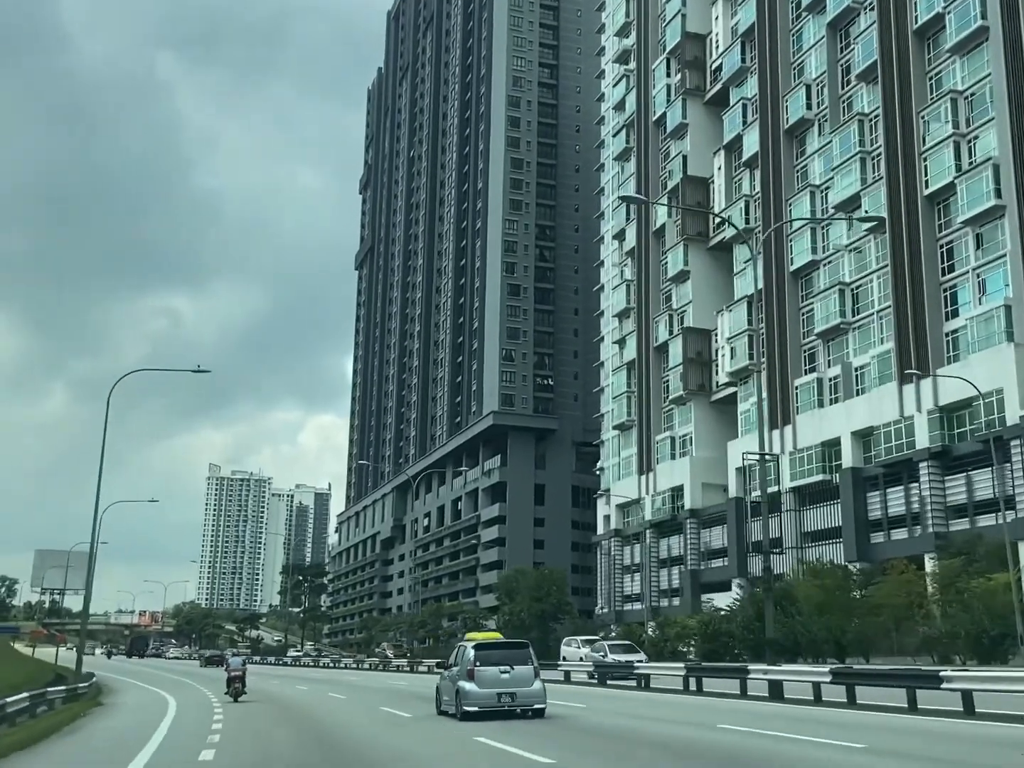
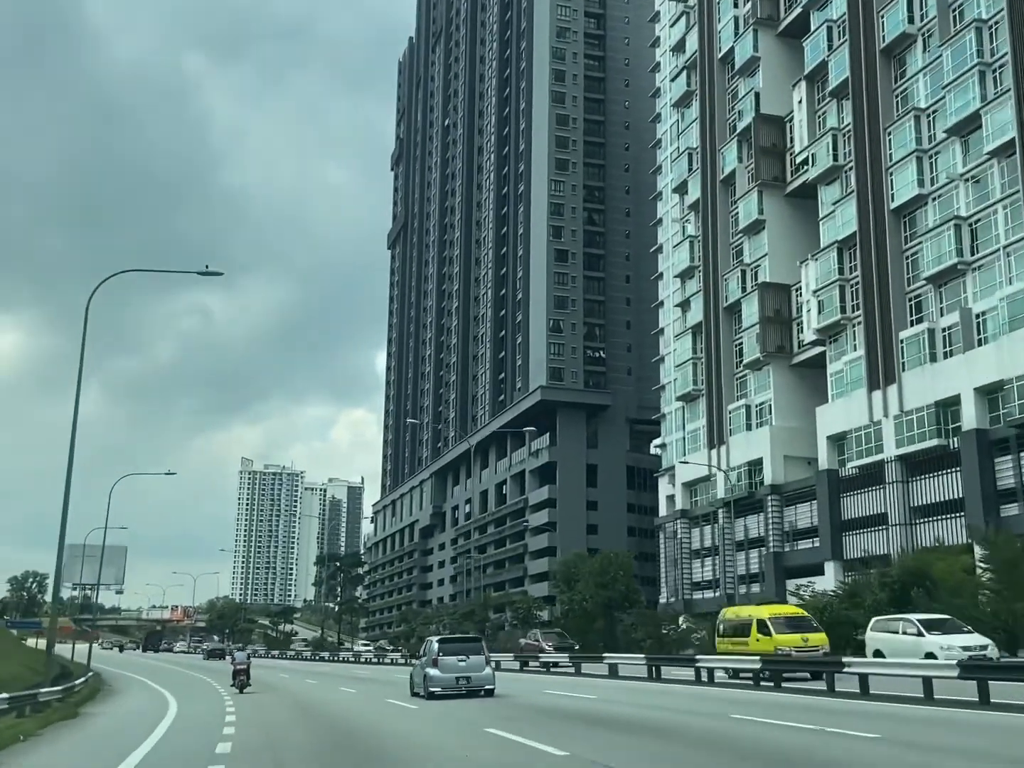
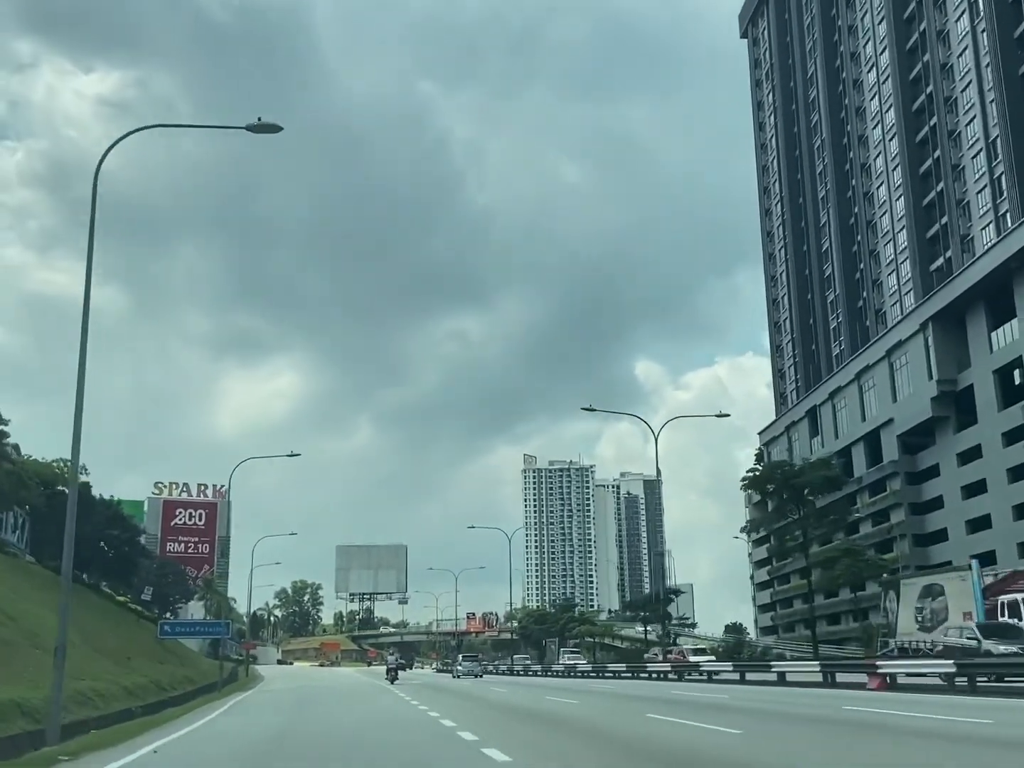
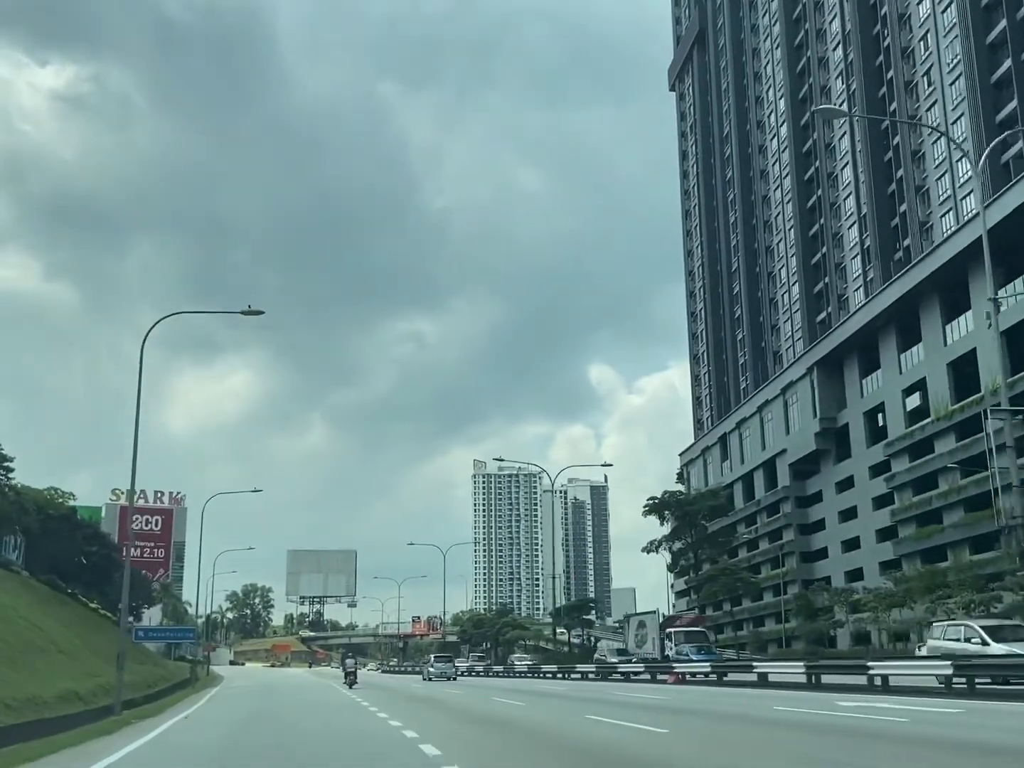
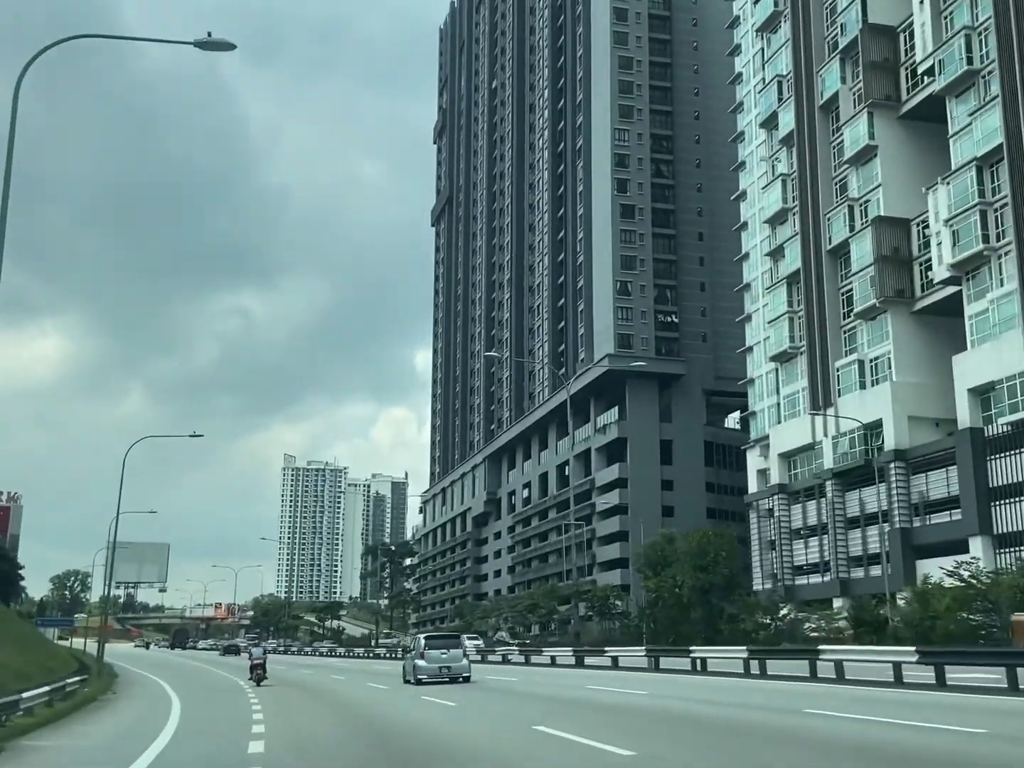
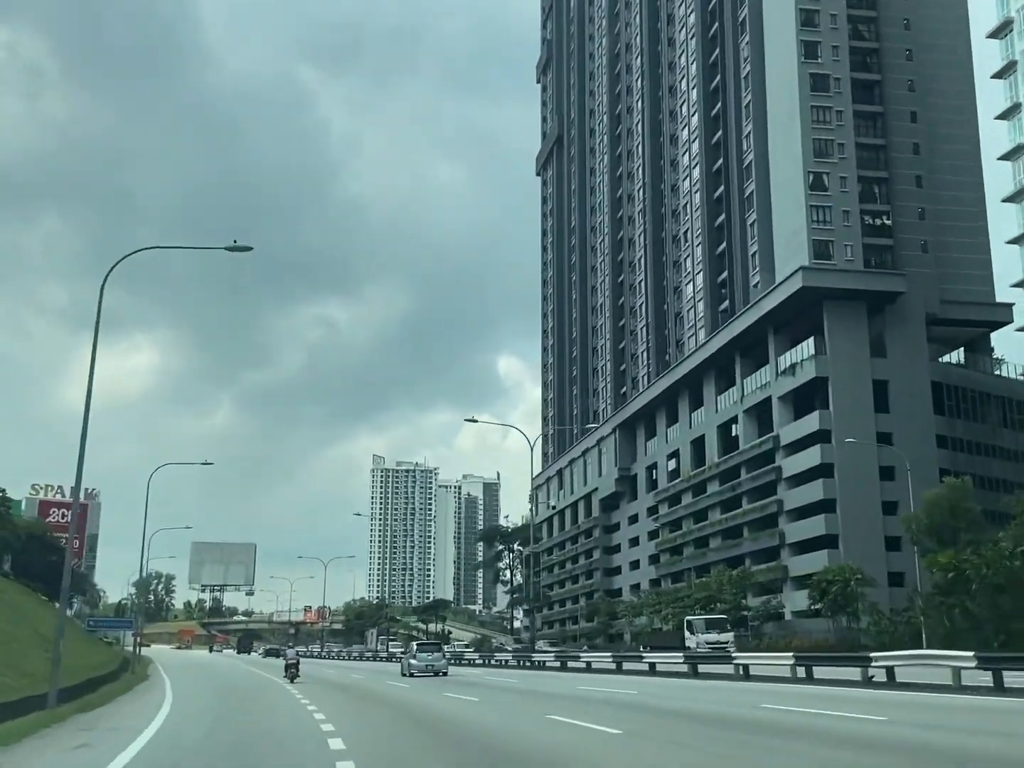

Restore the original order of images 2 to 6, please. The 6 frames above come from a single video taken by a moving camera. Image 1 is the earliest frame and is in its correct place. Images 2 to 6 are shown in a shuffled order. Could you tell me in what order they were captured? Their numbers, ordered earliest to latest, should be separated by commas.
2, 5, 6, 4, 3
